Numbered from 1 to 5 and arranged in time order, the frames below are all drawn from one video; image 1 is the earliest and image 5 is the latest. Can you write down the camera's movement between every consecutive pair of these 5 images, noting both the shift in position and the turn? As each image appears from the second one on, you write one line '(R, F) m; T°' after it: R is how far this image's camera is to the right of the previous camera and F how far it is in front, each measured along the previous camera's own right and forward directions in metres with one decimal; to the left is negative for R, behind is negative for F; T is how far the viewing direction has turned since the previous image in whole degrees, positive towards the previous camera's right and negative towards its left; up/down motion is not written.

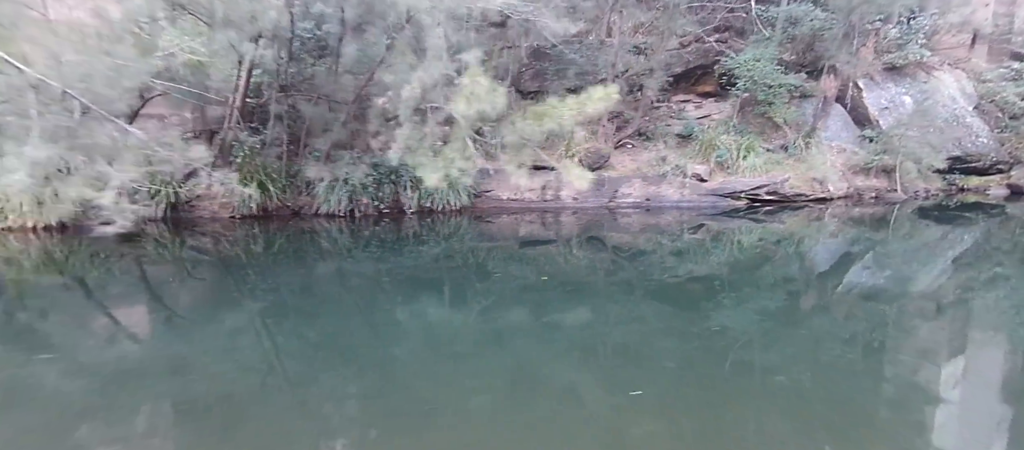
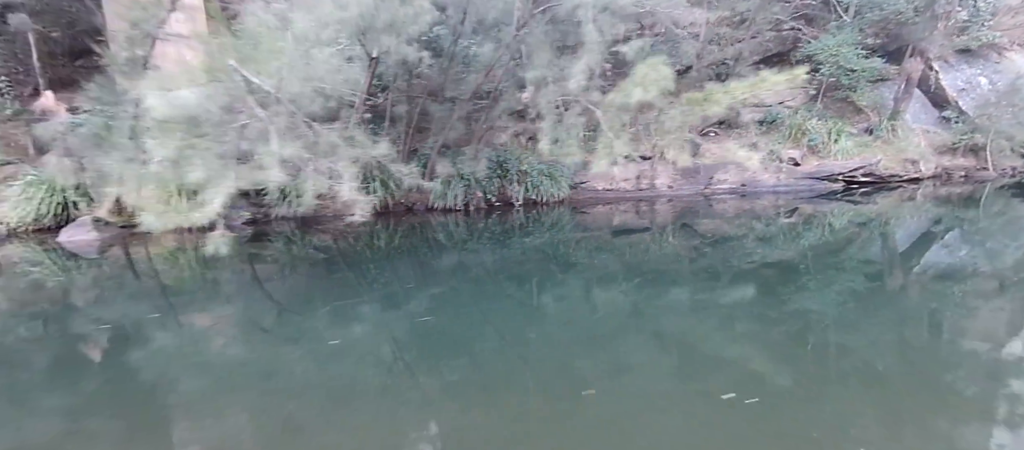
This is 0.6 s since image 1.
(-0.7, -0.1) m; -1°
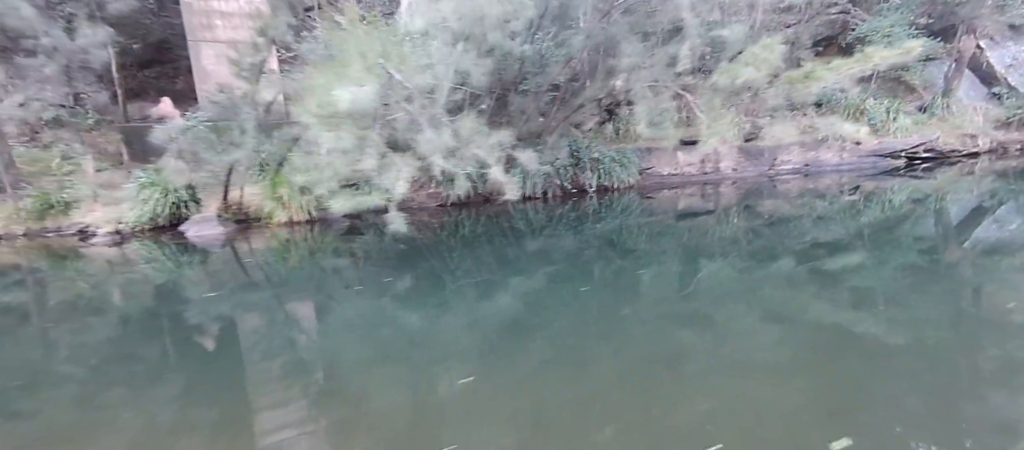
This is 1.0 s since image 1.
(-0.5, -0.2) m; -1°
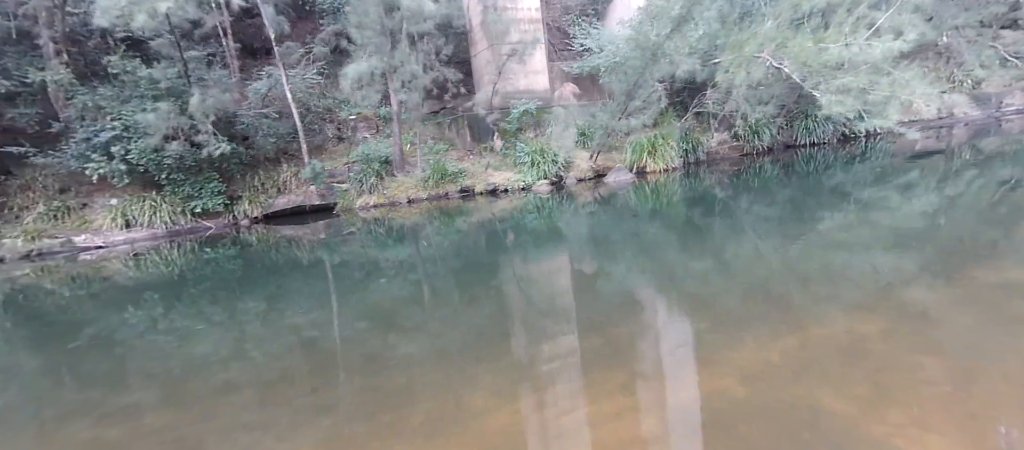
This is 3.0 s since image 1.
(-2.4, -1.0) m; -3°
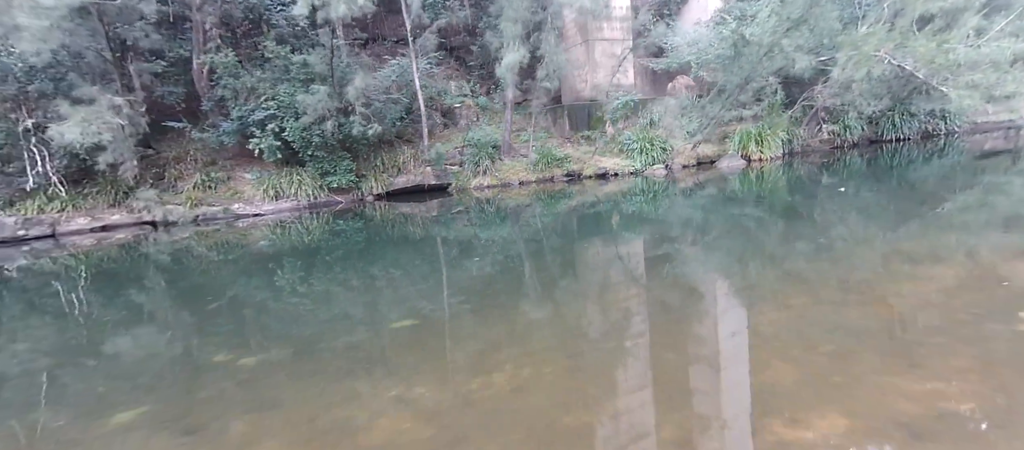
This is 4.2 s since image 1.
(-0.6, -0.5) m; -4°
